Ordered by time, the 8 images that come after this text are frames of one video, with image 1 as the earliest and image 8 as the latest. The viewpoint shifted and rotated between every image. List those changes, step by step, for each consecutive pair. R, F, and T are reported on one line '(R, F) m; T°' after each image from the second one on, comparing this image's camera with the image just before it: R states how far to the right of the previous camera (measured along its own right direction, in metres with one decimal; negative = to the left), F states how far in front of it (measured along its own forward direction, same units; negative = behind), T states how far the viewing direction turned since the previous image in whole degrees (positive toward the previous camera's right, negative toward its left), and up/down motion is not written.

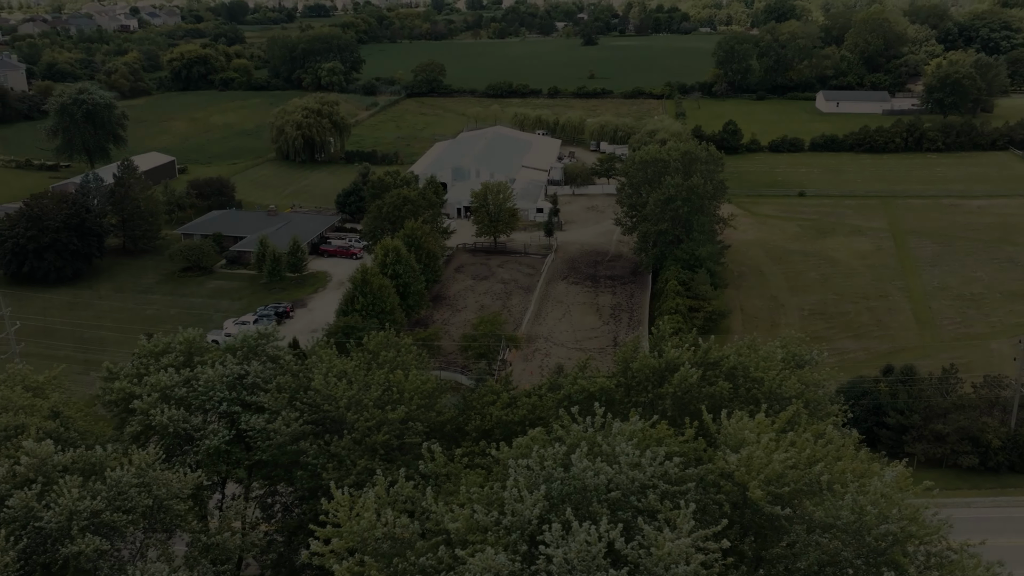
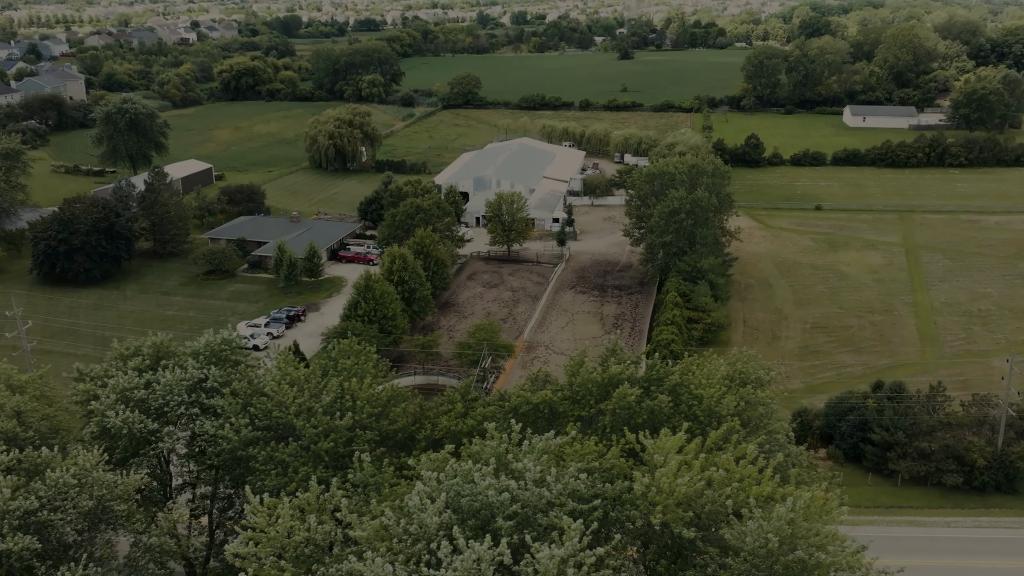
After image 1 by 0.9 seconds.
(+1.1, -0.1) m; -1°
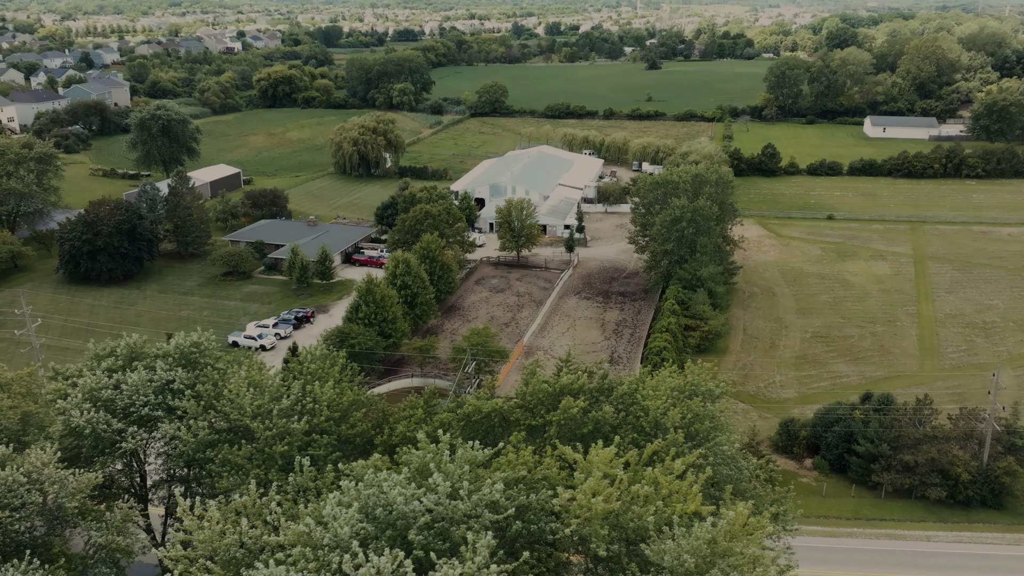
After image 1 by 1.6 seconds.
(+1.0, -0.1) m; -1°
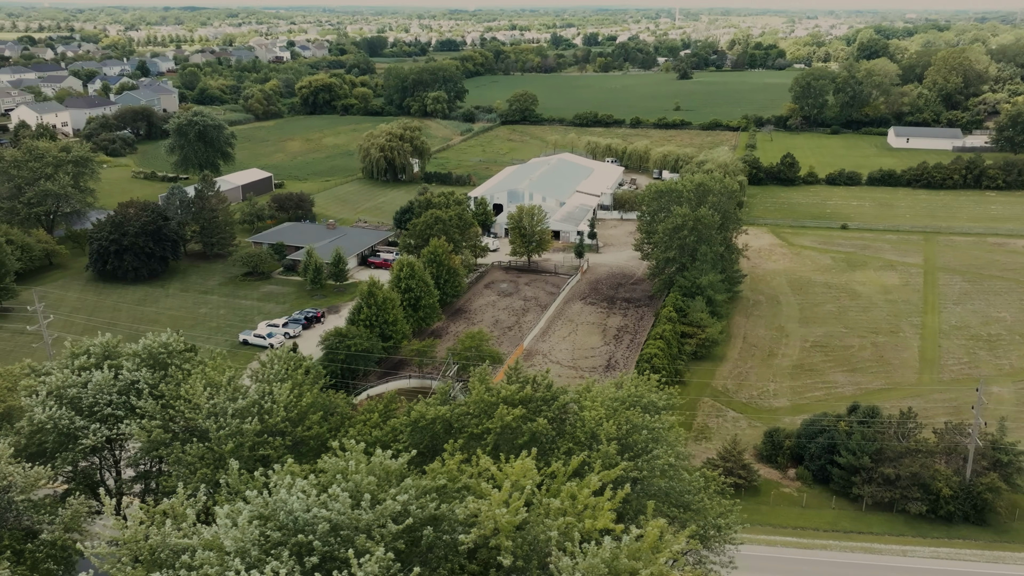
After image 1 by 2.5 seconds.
(+1.1, -0.1) m; -1°
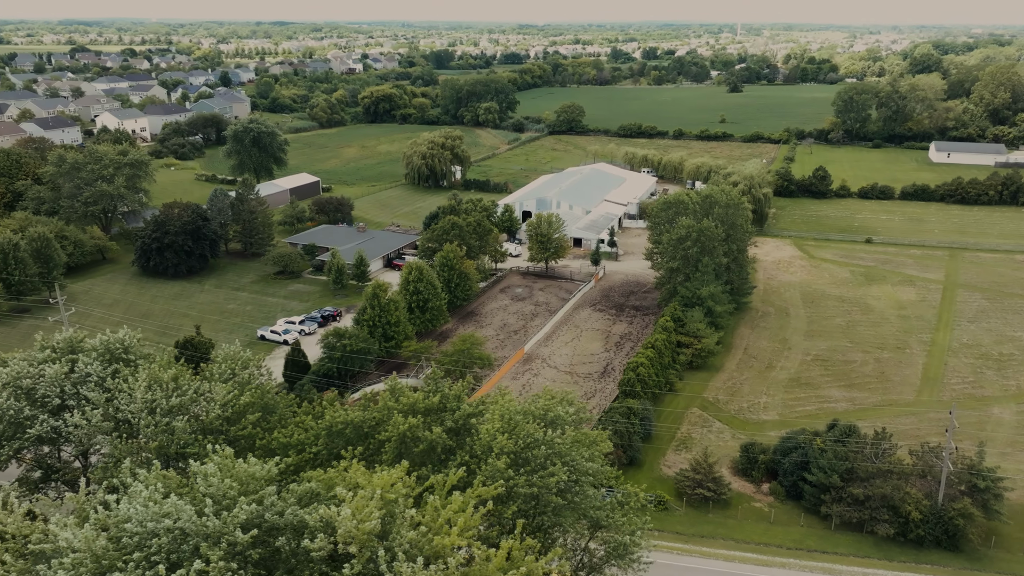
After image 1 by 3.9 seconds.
(+1.8, -0.1) m; -1°
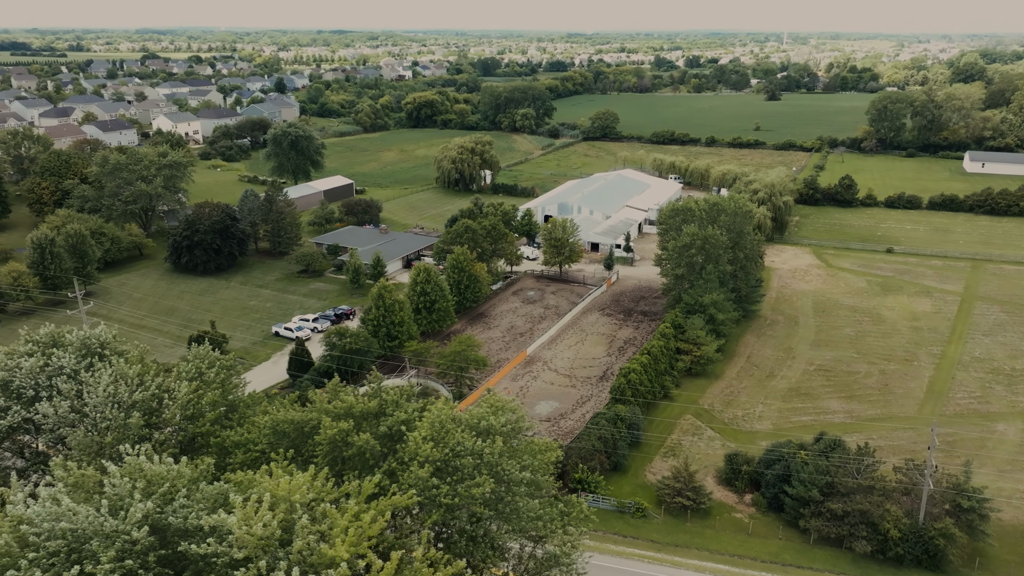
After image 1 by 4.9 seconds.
(+1.3, -0.1) m; -1°
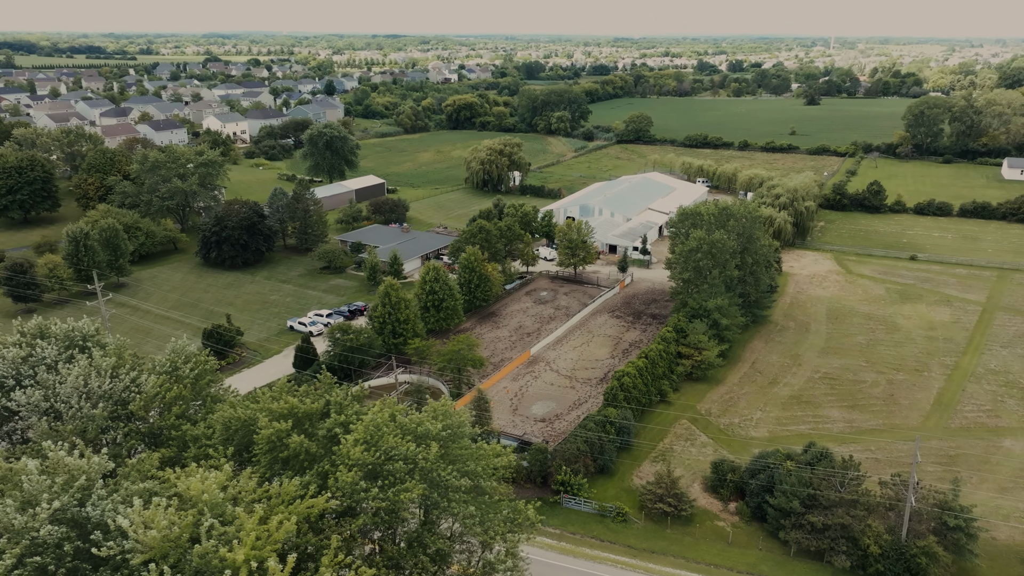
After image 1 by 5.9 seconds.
(+1.2, -0.1) m; -1°
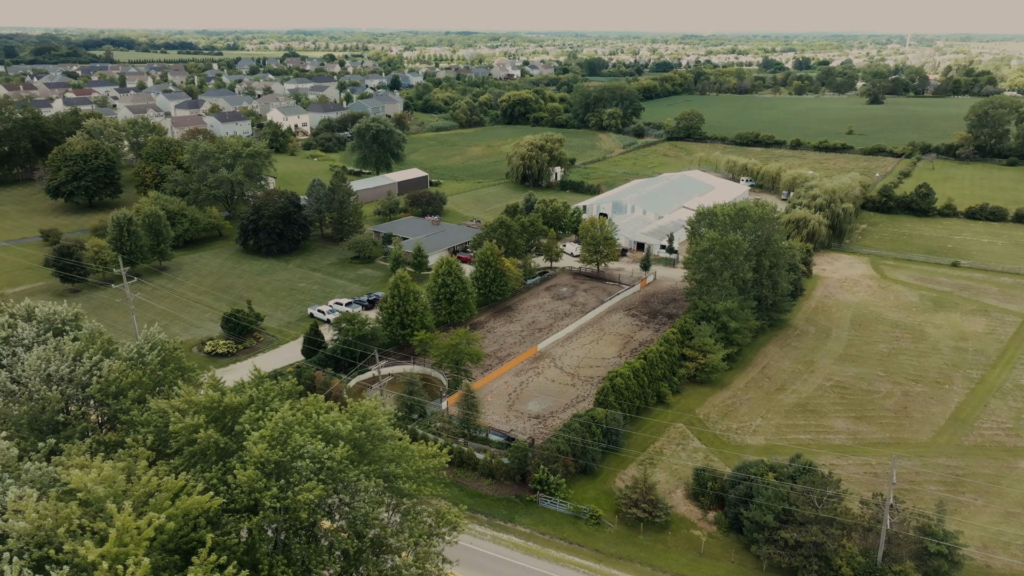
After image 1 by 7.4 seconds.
(+1.8, +0.1) m; -2°
